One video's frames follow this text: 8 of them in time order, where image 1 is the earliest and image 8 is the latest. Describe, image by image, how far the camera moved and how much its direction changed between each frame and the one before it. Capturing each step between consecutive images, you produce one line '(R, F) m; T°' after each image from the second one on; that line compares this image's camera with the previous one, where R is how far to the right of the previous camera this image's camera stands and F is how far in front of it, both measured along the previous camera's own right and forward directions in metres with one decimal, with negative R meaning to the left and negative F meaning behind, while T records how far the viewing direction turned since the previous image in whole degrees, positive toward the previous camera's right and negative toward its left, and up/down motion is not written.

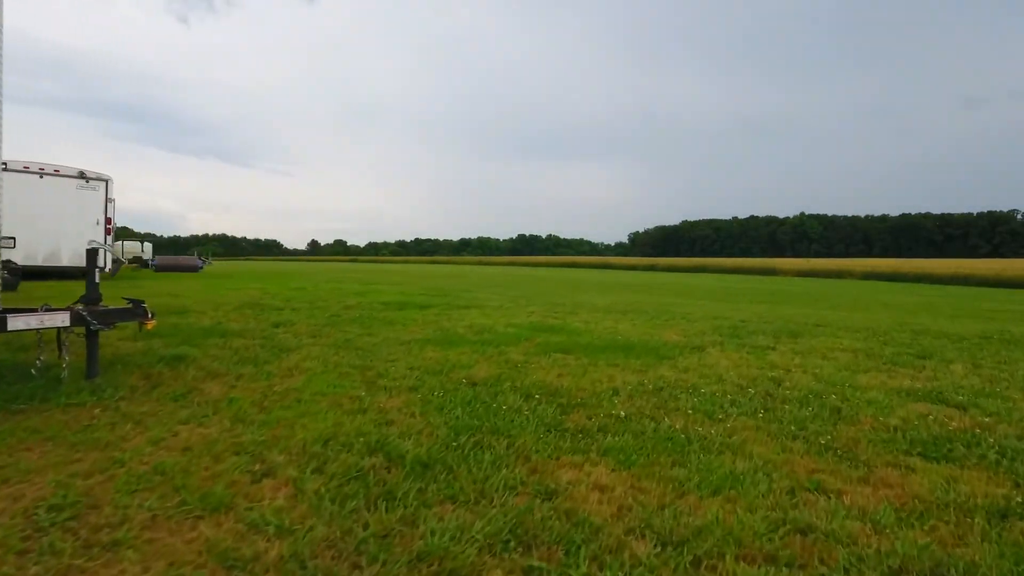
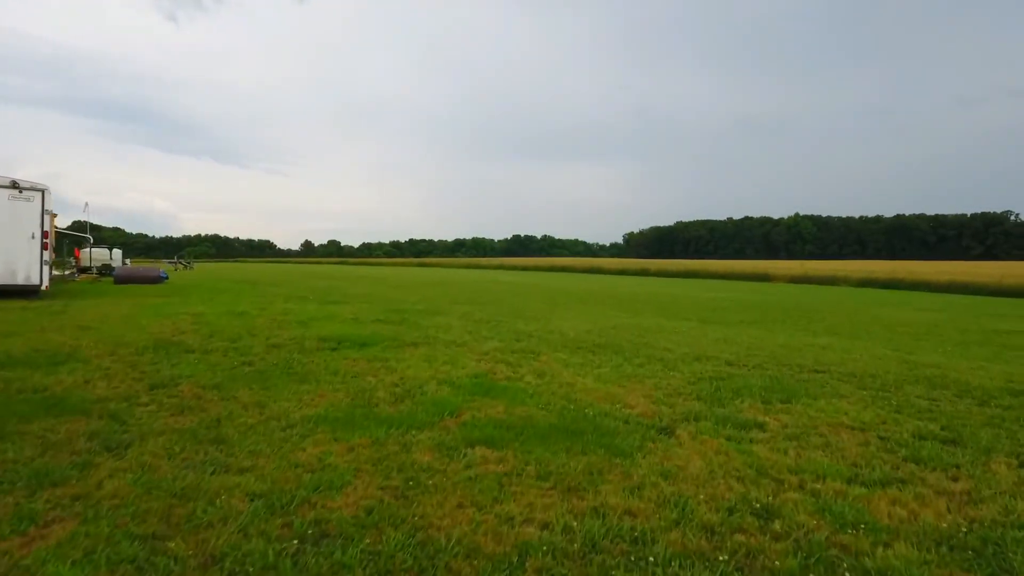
(+0.6, +1.4) m; 0°
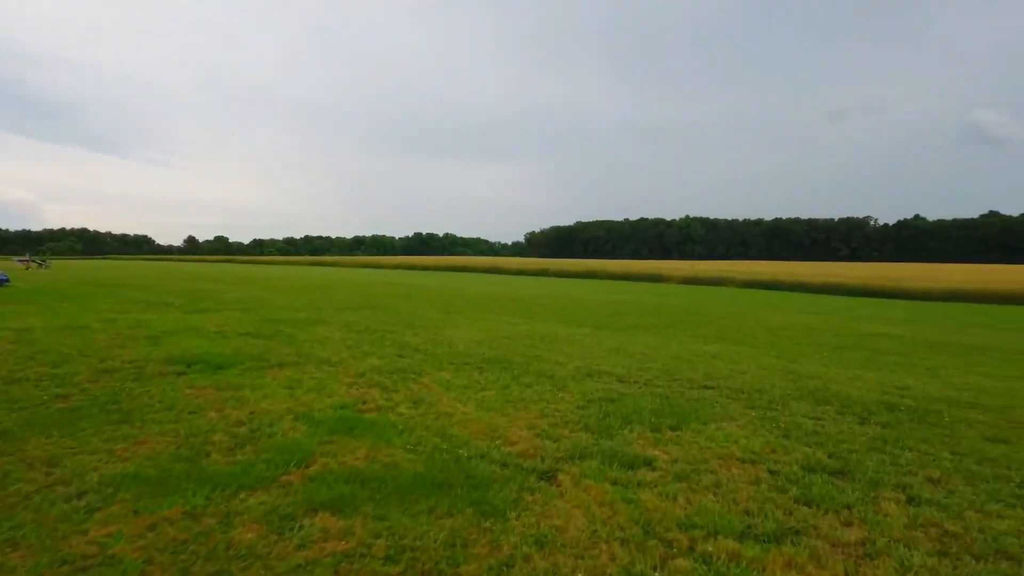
(+0.3, +0.7) m; +9°
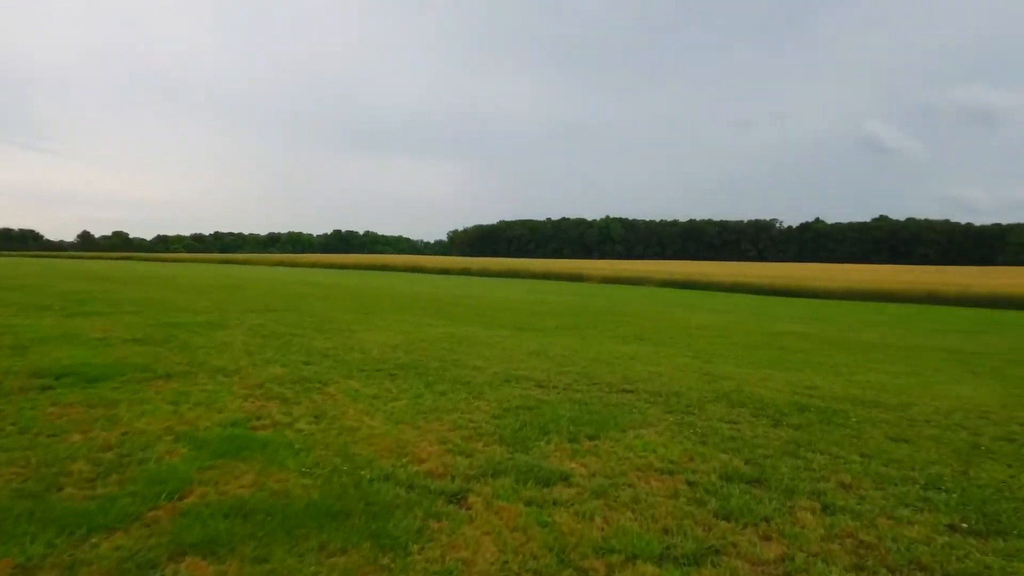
(+0.1, +0.4) m; +7°
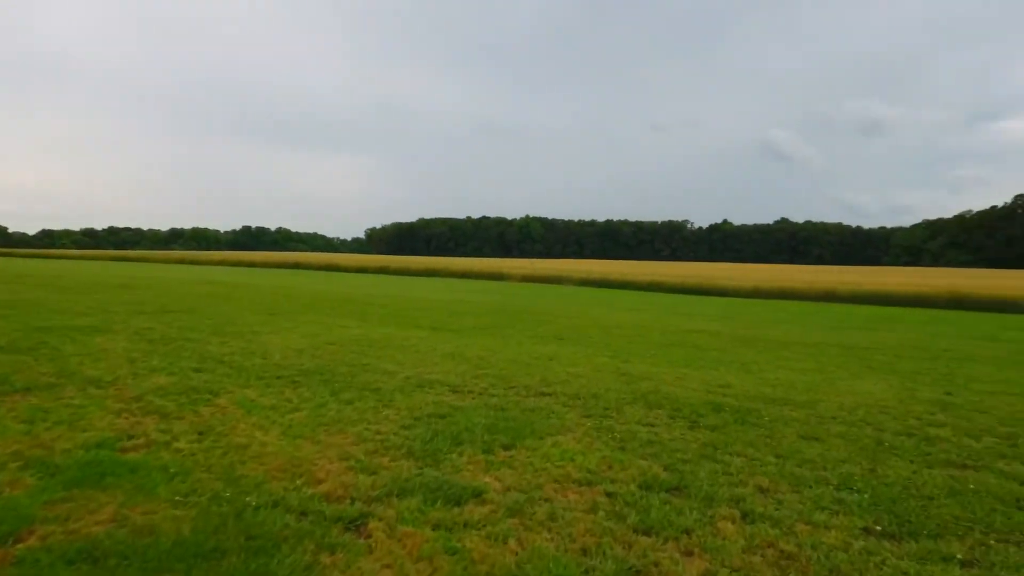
(+0.1, +0.4) m; +7°
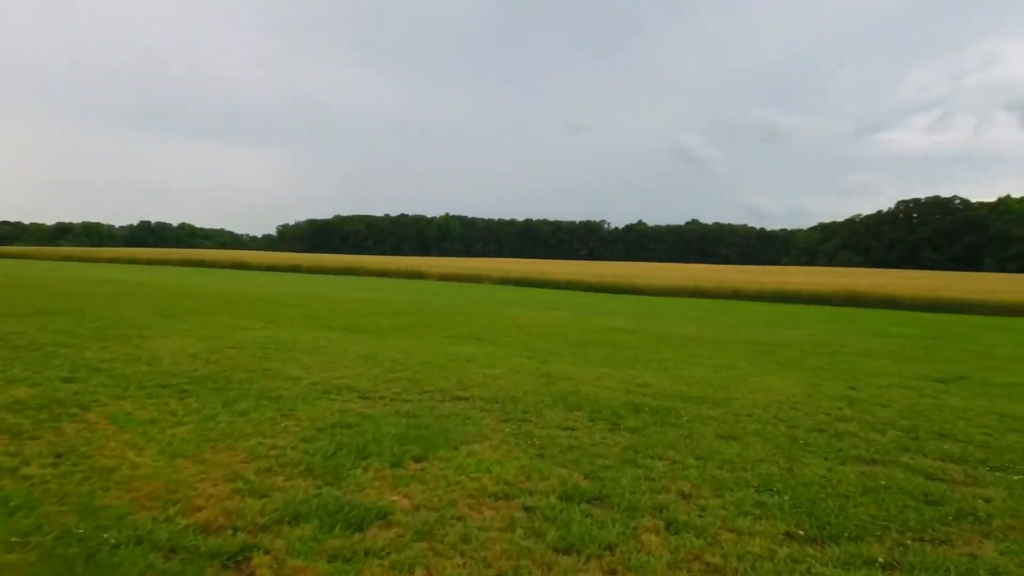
(+0.1, +0.4) m; +7°
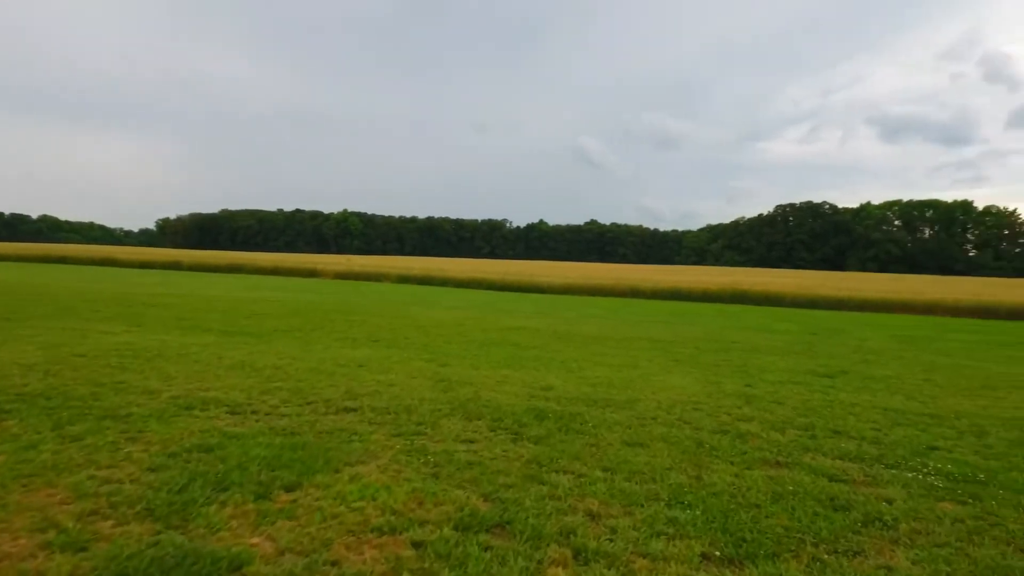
(+0.1, +0.6) m; +9°
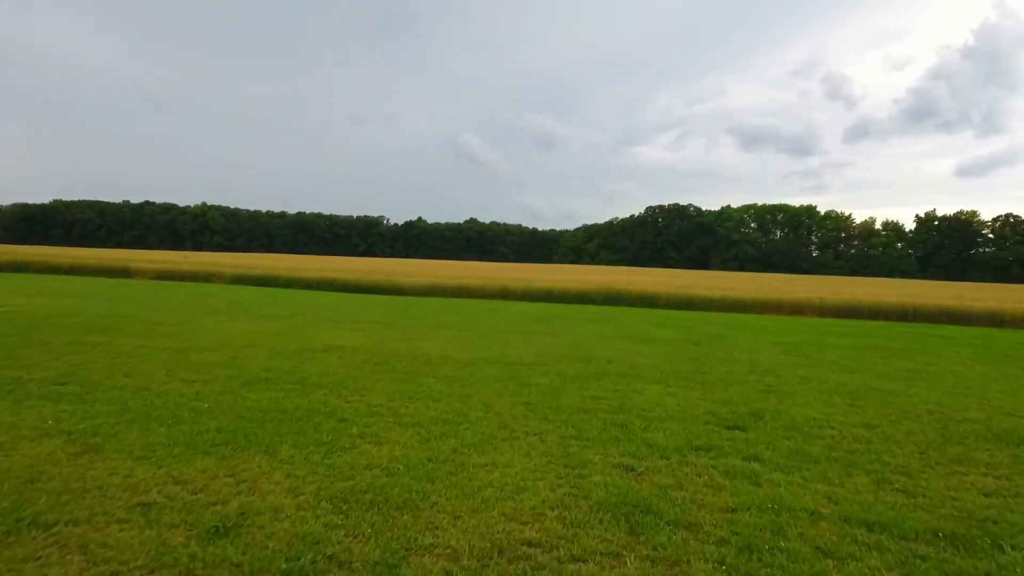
(+1.5, +4.3) m; +11°
